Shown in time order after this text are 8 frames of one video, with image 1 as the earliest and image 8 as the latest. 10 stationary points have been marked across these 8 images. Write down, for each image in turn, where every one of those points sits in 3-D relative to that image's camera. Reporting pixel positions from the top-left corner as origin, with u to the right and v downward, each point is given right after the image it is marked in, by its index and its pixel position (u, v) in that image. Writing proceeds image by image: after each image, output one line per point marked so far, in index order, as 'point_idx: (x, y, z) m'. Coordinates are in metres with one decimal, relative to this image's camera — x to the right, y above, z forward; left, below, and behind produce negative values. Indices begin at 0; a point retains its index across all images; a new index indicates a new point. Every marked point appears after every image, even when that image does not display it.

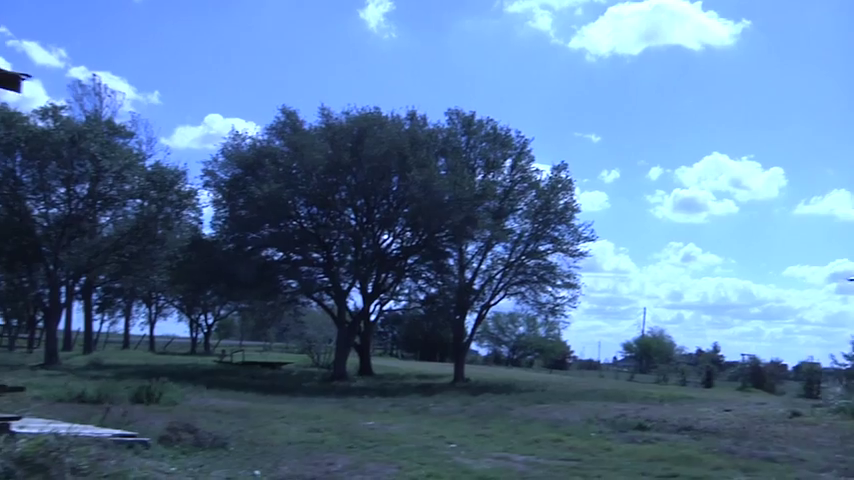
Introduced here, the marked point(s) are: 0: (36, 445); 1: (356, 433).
0: (-3.9, -2.1, +9.0) m
1: (-1.3, -3.5, +16.1) m
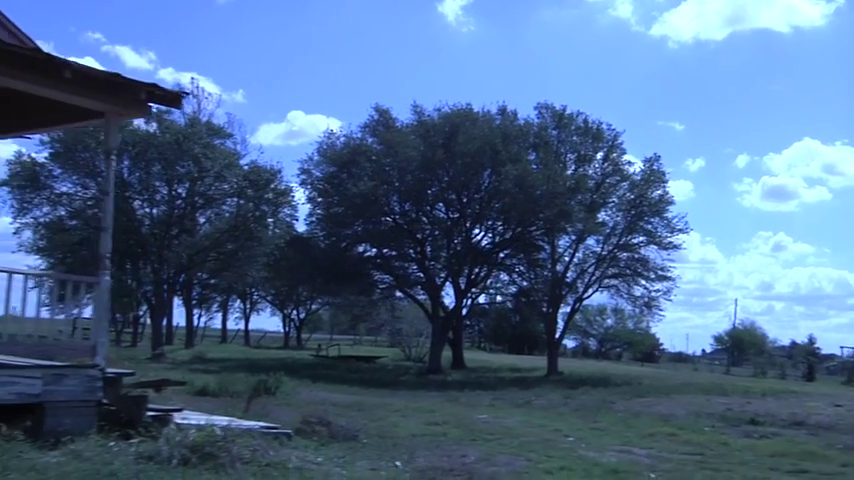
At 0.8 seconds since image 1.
0: (-2.4, -2.2, +9.8) m
1: (+0.9, -3.4, +16.6) m
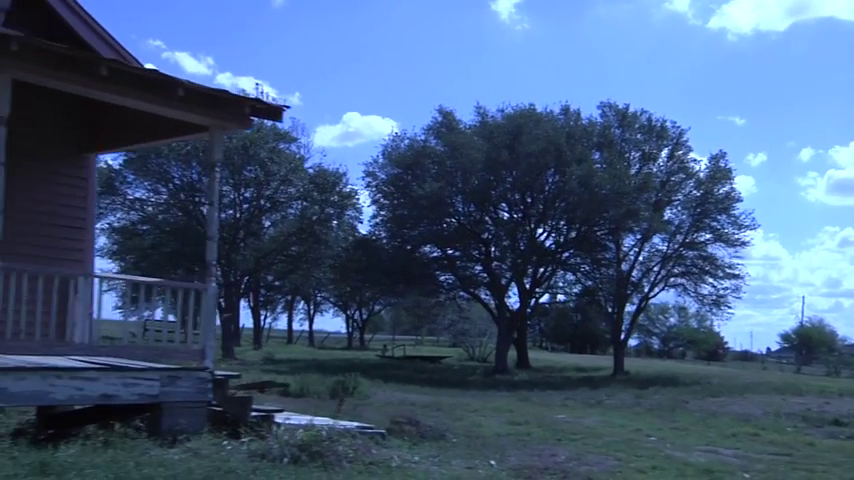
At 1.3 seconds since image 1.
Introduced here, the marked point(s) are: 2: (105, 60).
0: (-1.3, -2.3, +10.2) m
1: (+2.4, -3.5, +16.8) m
2: (-3.4, +1.9, +9.4) m
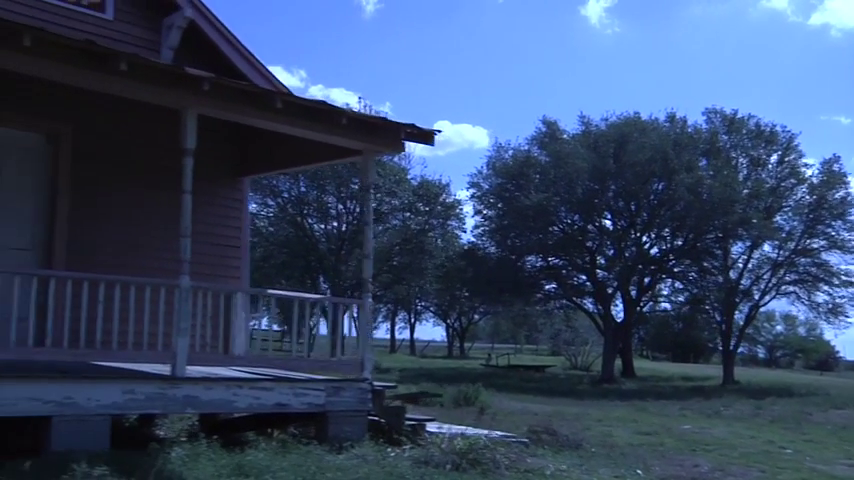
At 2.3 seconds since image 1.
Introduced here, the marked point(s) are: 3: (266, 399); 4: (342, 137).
0: (+0.5, -2.5, +10.8) m
1: (+4.9, -3.7, +16.9) m
2: (-1.7, +1.7, +10.2) m
3: (-1.9, -1.9, +10.6) m
4: (-1.0, +1.3, +11.1) m
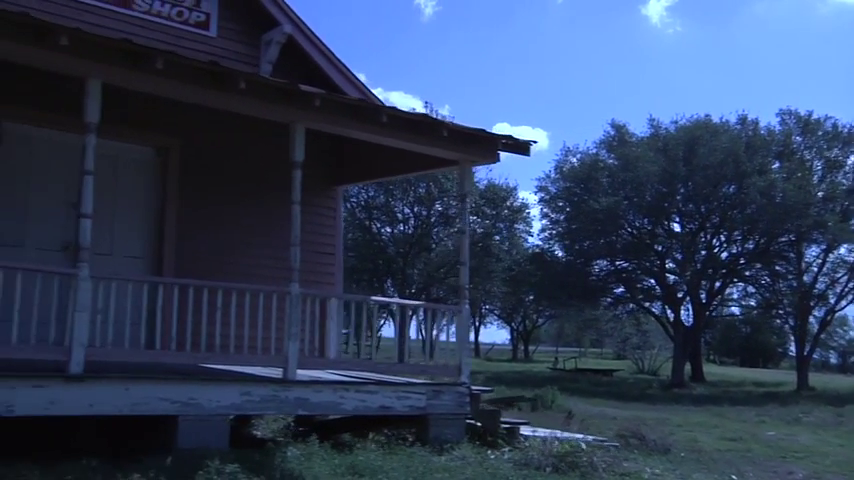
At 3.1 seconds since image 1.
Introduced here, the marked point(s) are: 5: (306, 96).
0: (+1.7, -2.6, +11.0) m
1: (+6.5, -3.8, +16.9) m
2: (-0.5, +1.6, +10.6) m
3: (-0.7, -2.0, +11.0) m
4: (+0.2, +1.2, +11.5) m
5: (-1.4, +1.6, +10.2) m
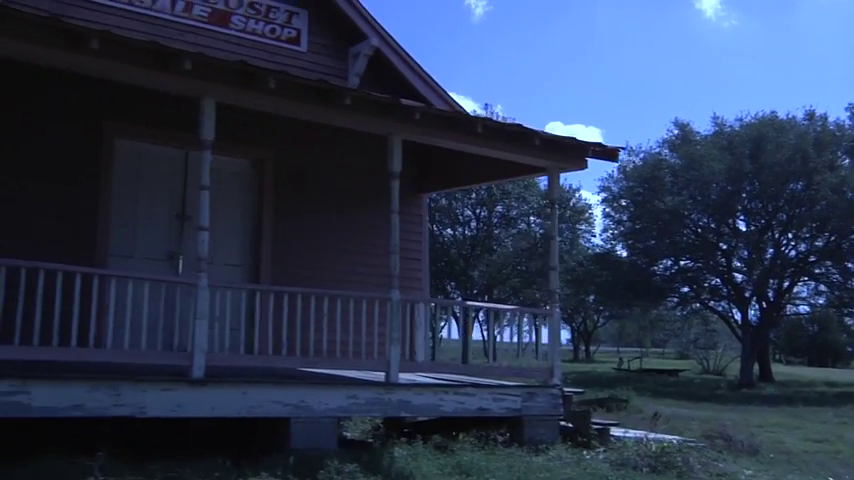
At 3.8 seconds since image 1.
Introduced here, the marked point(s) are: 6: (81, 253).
0: (+2.9, -2.6, +11.2) m
1: (+8.1, -3.8, +16.8) m
2: (+0.7, +1.5, +10.9) m
3: (+0.5, -2.1, +11.3) m
4: (+1.4, +1.1, +11.8) m
5: (-0.3, +1.5, +10.6) m
6: (-4.4, -0.1, +11.4) m
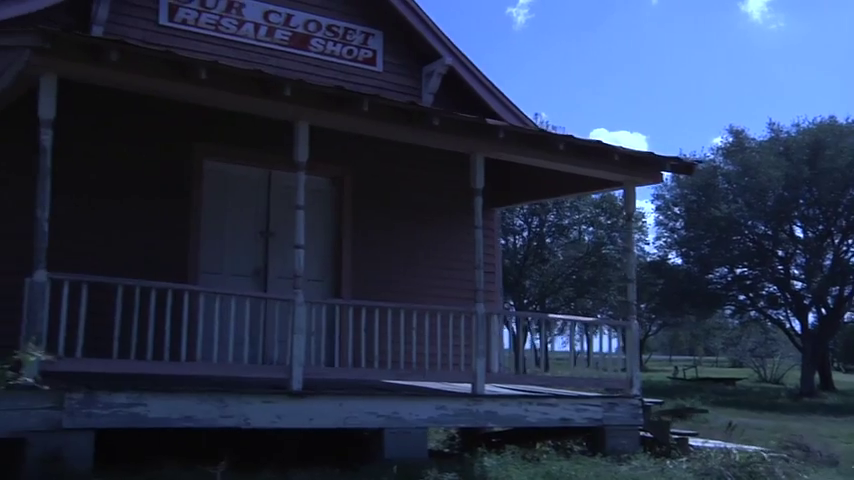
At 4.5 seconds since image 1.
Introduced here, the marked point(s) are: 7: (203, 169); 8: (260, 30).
0: (+4.0, -2.8, +11.3) m
1: (+9.5, -4.0, +16.6) m
2: (+1.7, +1.3, +11.2) m
3: (+1.6, -2.3, +11.6) m
4: (+2.5, +0.9, +12.0) m
5: (+0.8, +1.4, +10.9) m
6: (-3.4, -0.4, +11.9) m
7: (-3.1, +1.0, +12.2) m
8: (-2.5, +3.2, +13.4) m
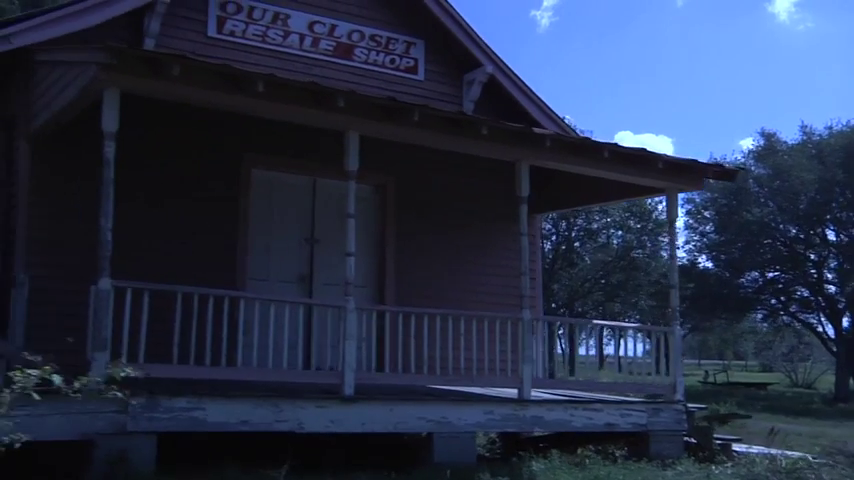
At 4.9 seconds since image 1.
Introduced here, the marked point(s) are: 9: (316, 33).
0: (+4.6, -2.9, +11.4) m
1: (+10.2, -4.1, +16.5) m
2: (+2.3, +1.2, +11.3) m
3: (+2.2, -2.3, +11.7) m
4: (+3.1, +0.8, +12.1) m
5: (+1.3, +1.3, +11.0) m
6: (-2.8, -0.5, +12.1) m
7: (-2.4, +0.9, +12.4) m
8: (-1.9, +3.0, +13.7) m
9: (-1.7, +3.2, +13.8) m
